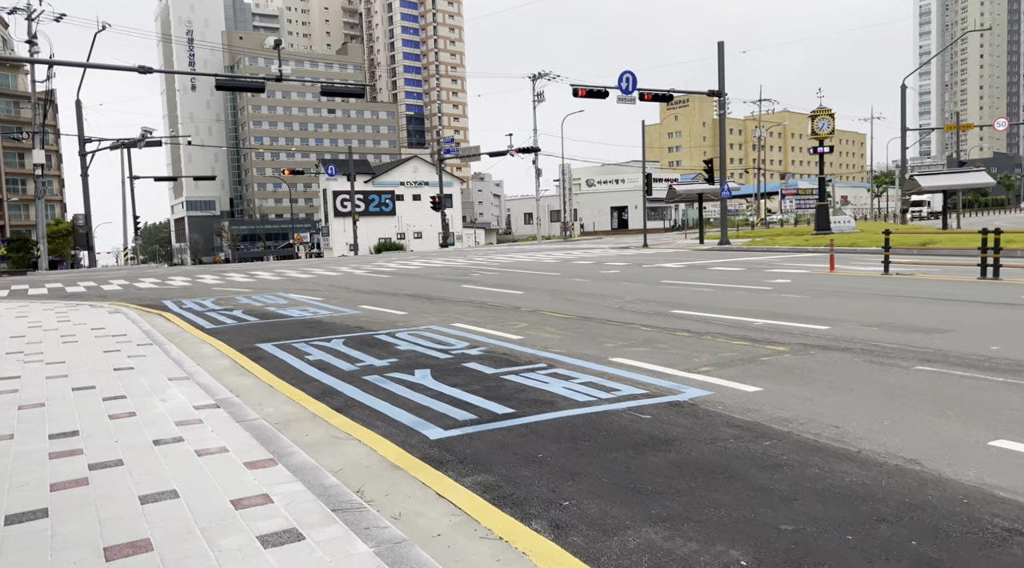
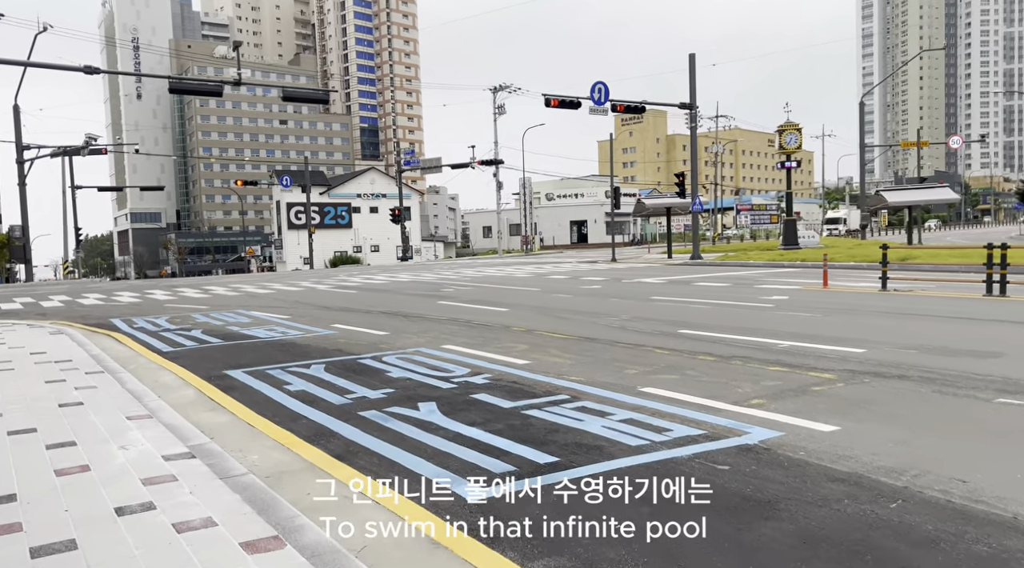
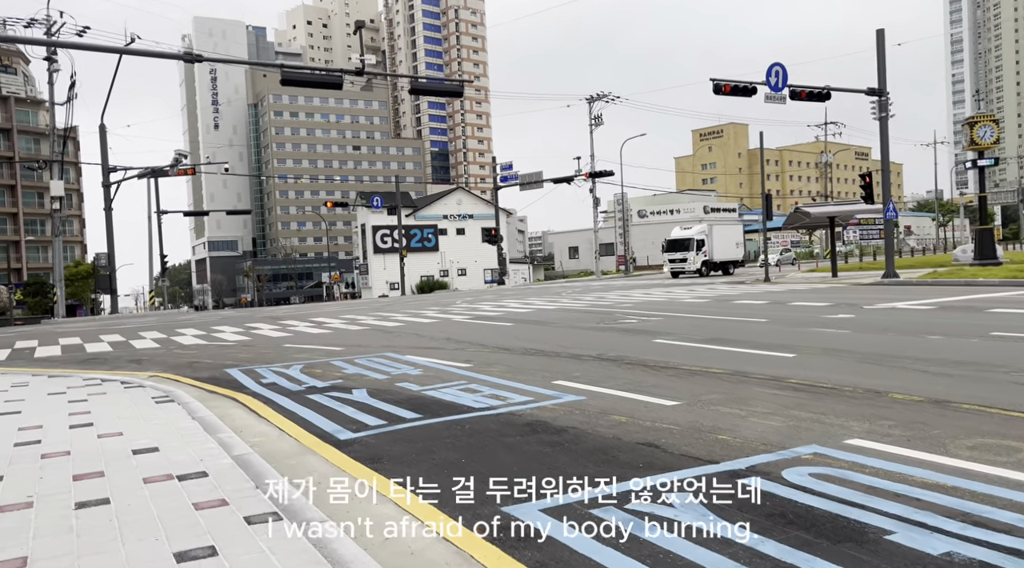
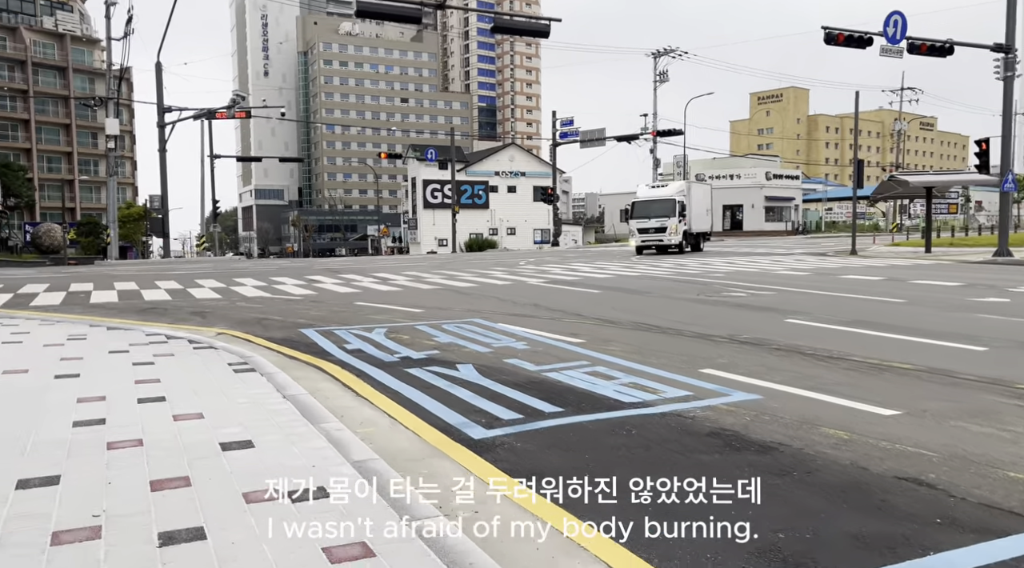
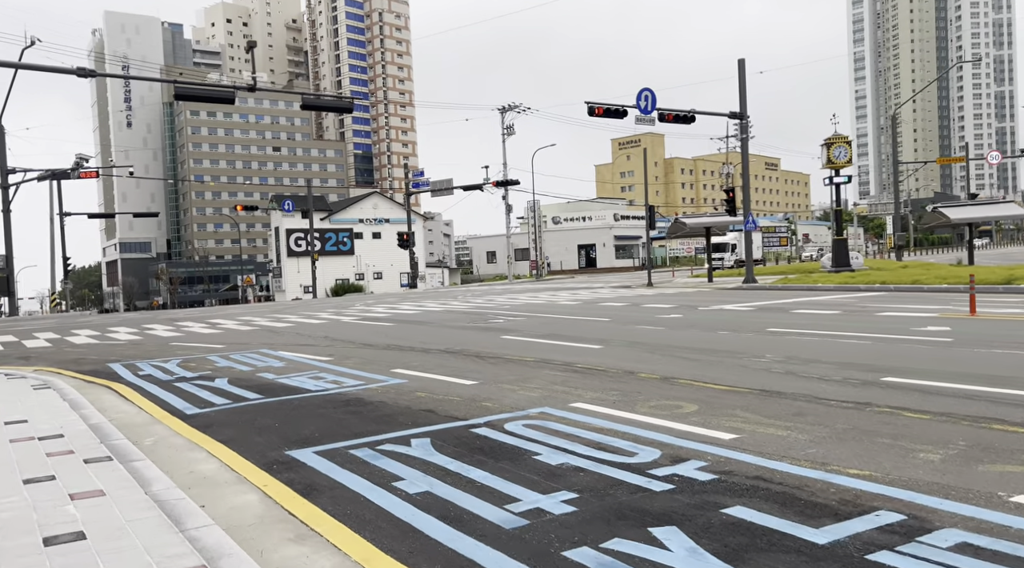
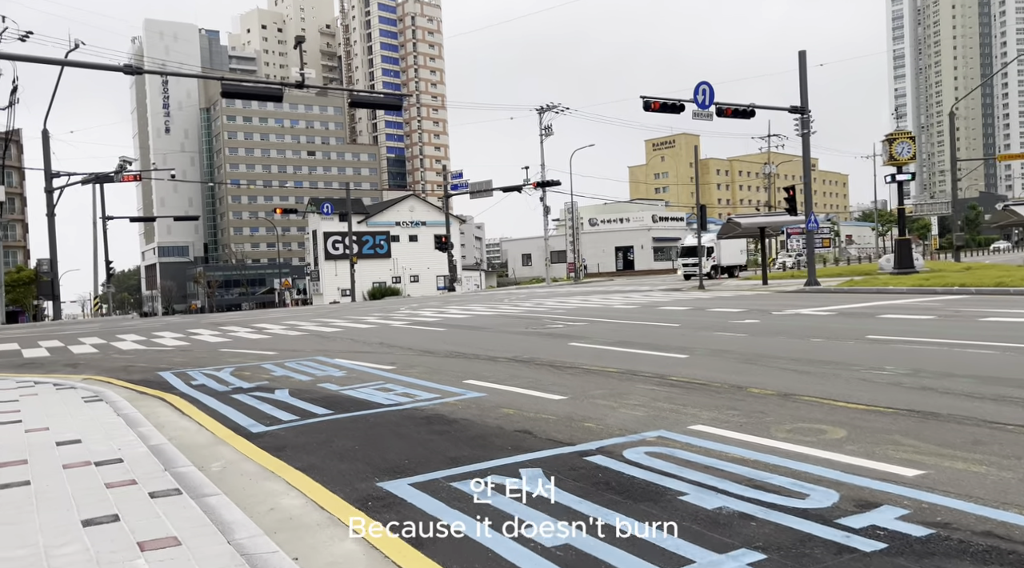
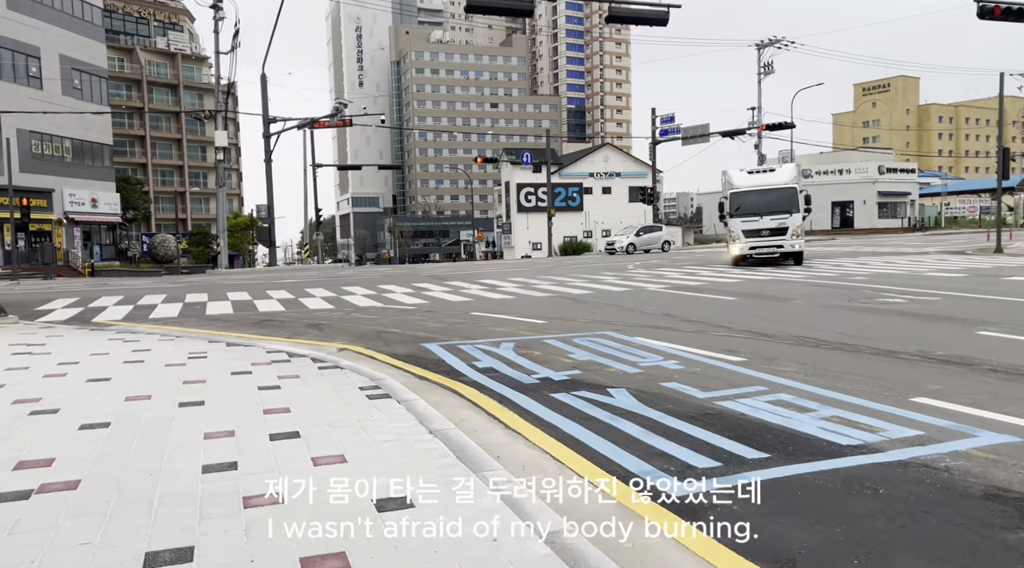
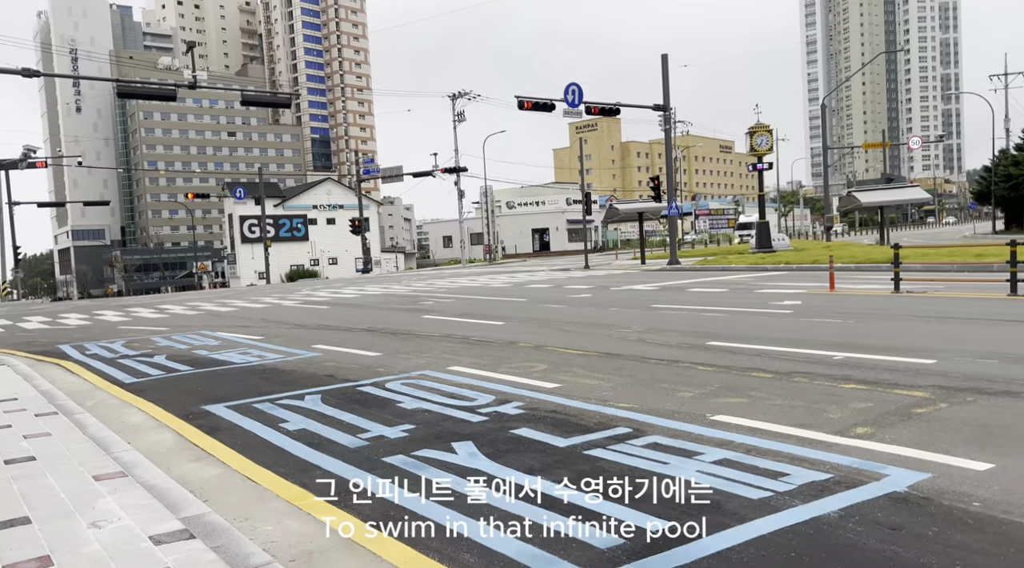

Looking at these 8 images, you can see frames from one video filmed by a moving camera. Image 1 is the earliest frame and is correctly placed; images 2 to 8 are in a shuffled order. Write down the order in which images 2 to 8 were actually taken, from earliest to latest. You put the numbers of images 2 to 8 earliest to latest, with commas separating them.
2, 8, 5, 6, 3, 4, 7
